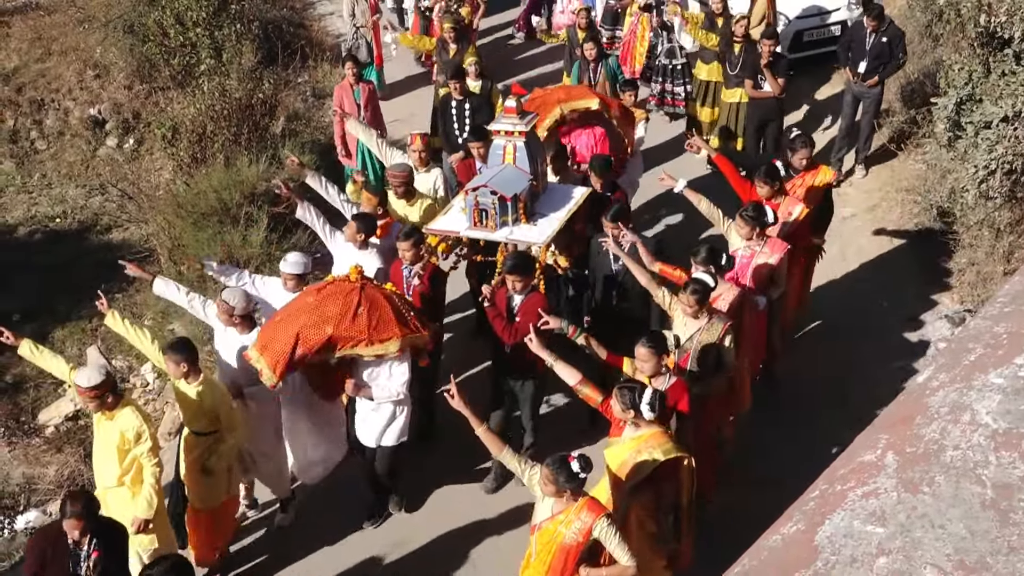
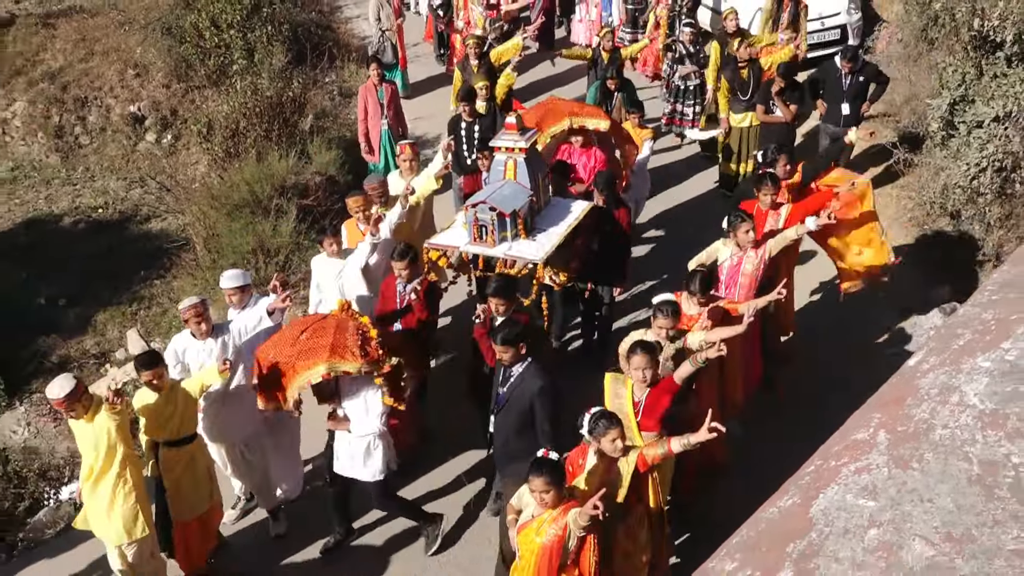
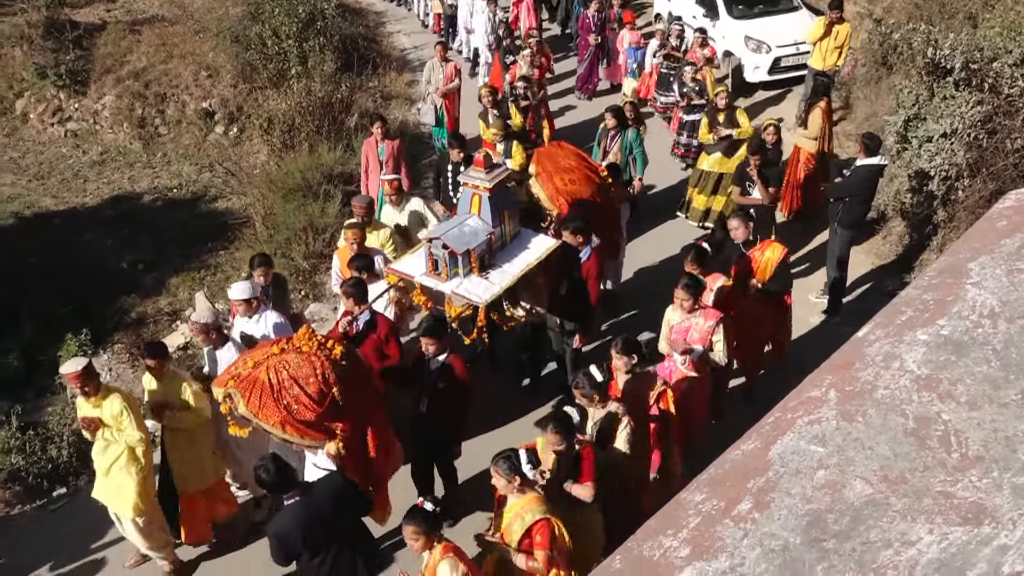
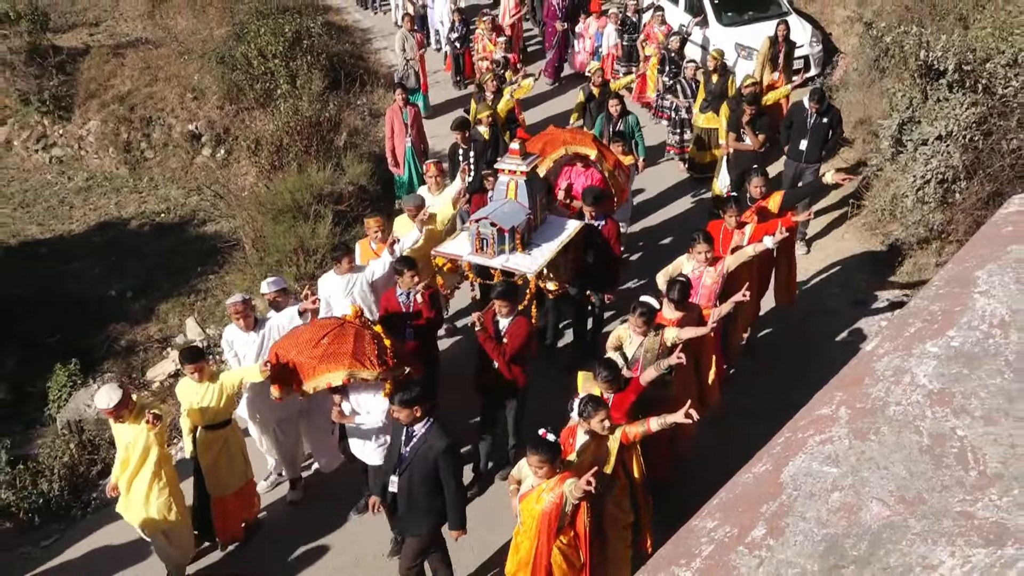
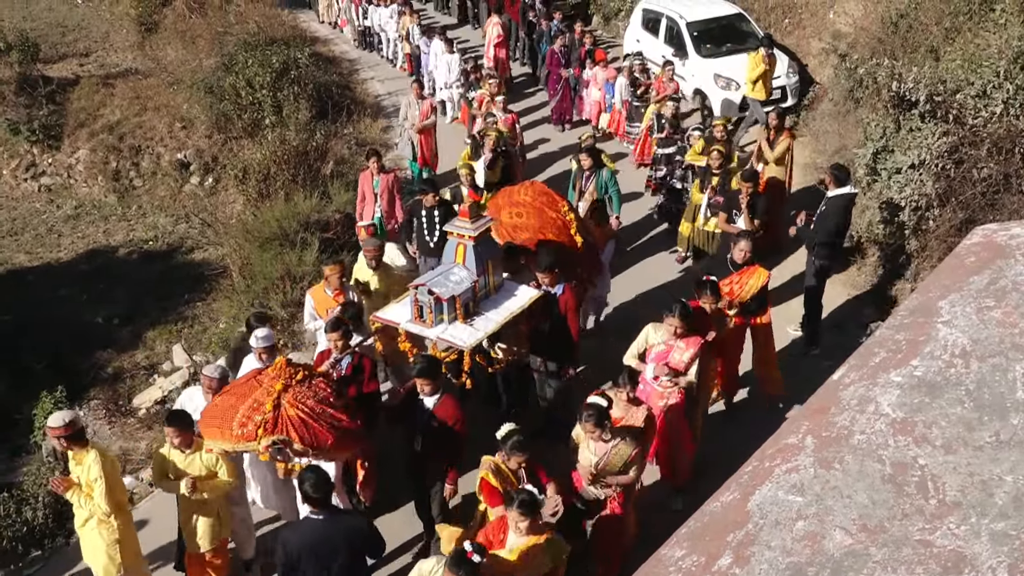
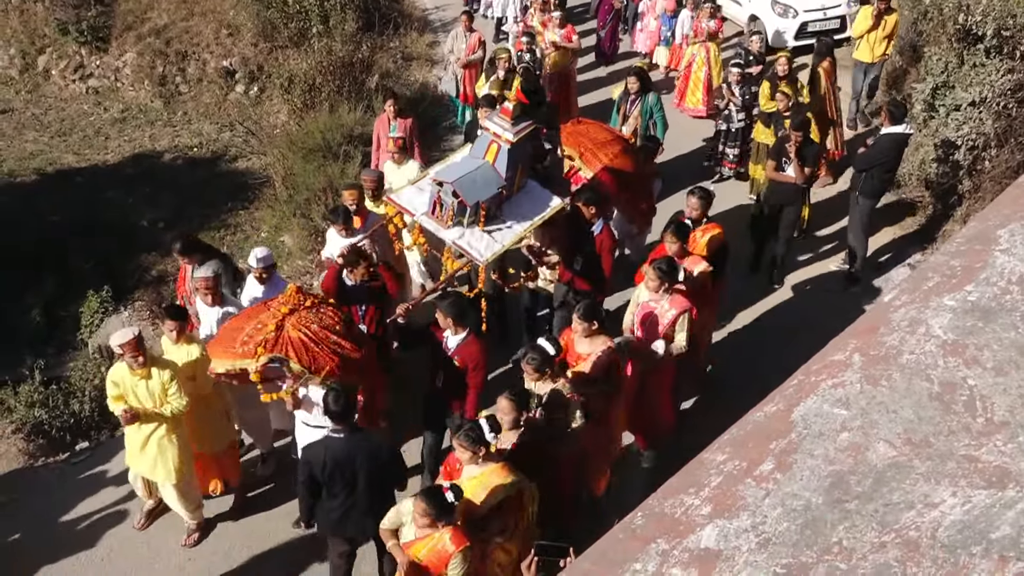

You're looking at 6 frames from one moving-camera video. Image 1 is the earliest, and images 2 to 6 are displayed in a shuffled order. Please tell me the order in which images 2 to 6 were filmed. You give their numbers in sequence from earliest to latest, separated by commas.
2, 4, 5, 3, 6
